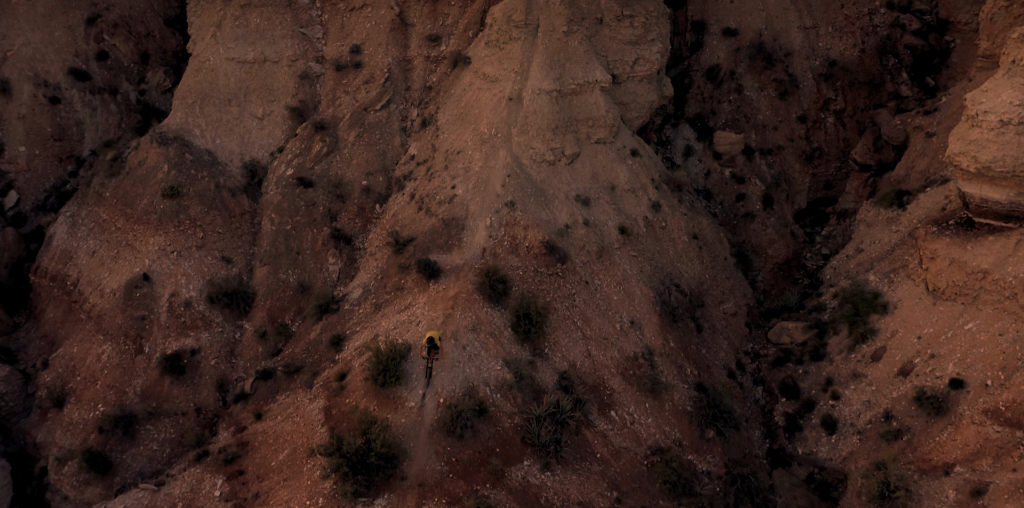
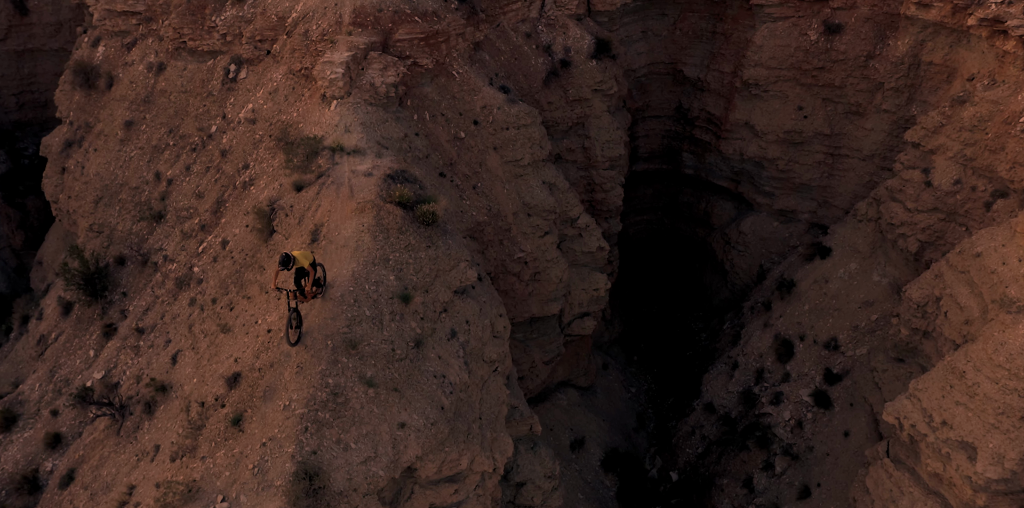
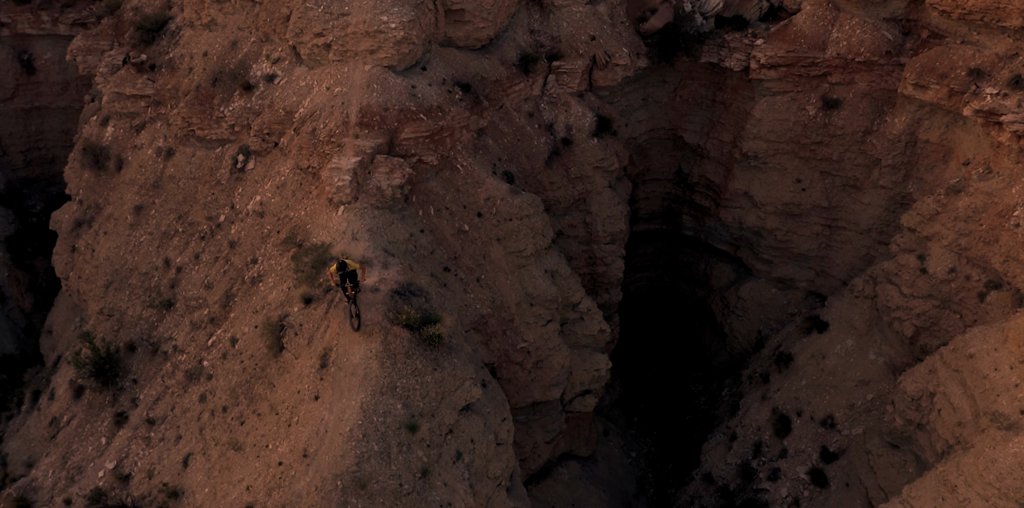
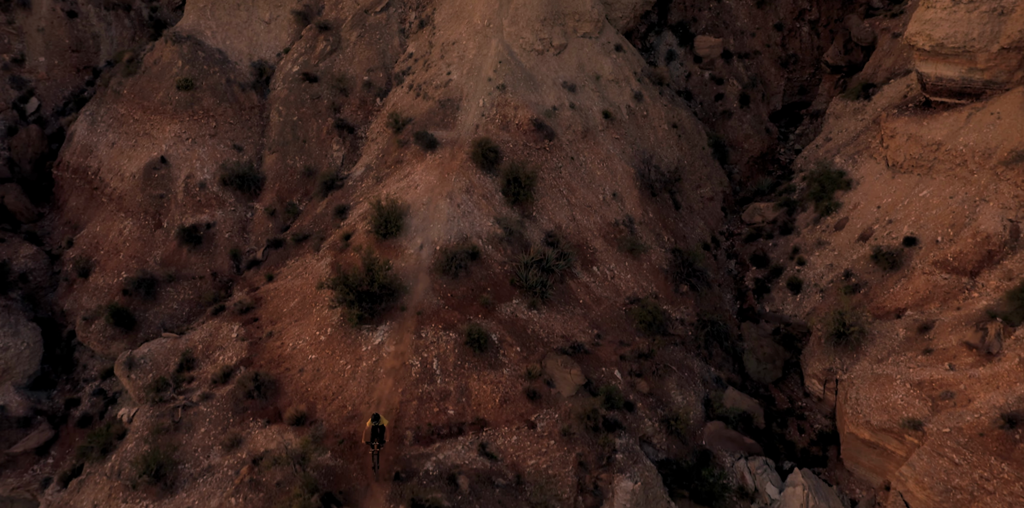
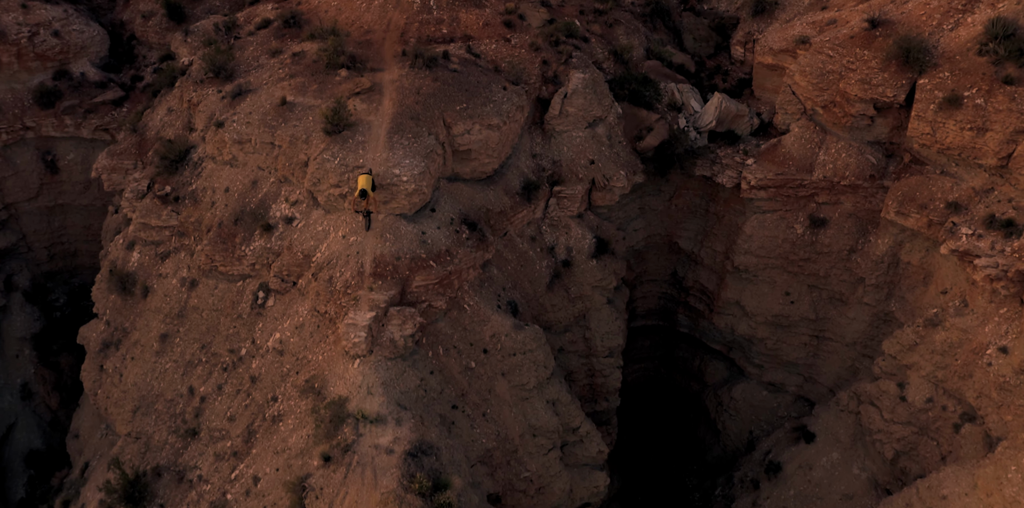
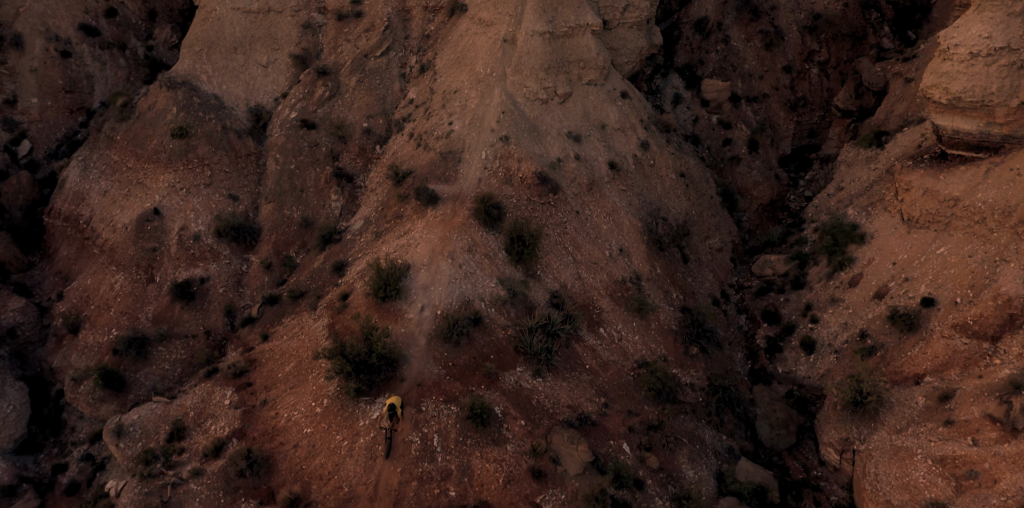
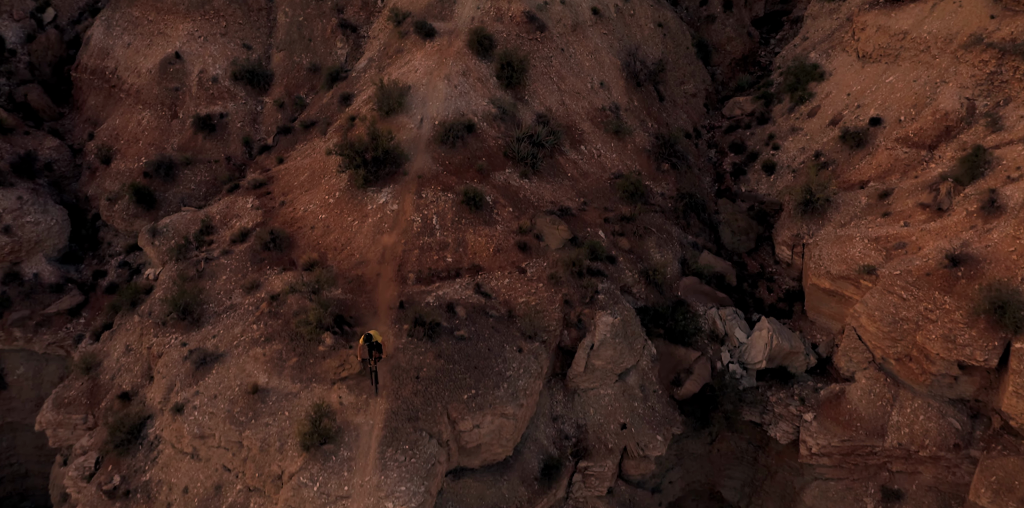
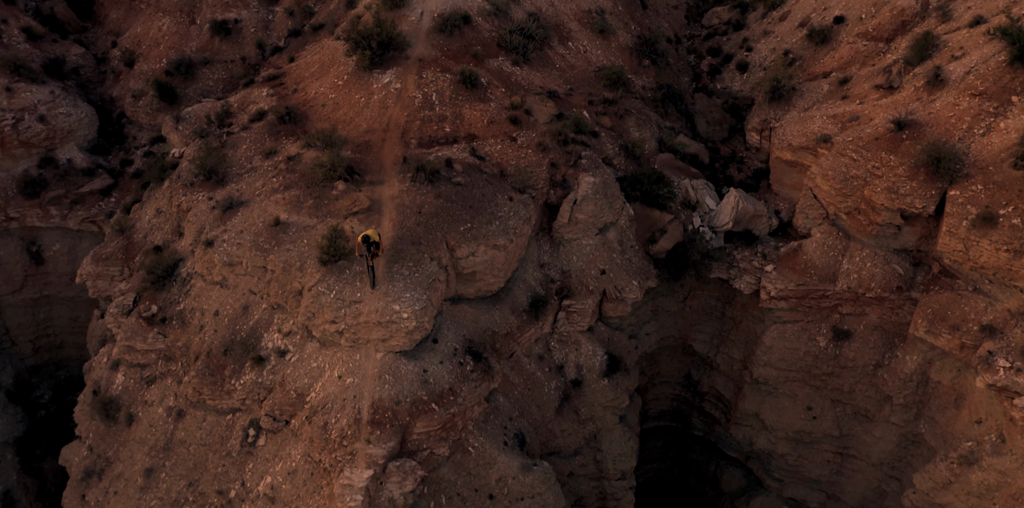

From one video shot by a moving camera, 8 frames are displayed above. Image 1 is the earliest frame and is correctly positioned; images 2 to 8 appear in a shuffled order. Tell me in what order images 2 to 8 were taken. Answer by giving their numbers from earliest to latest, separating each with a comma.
6, 4, 7, 8, 5, 3, 2
